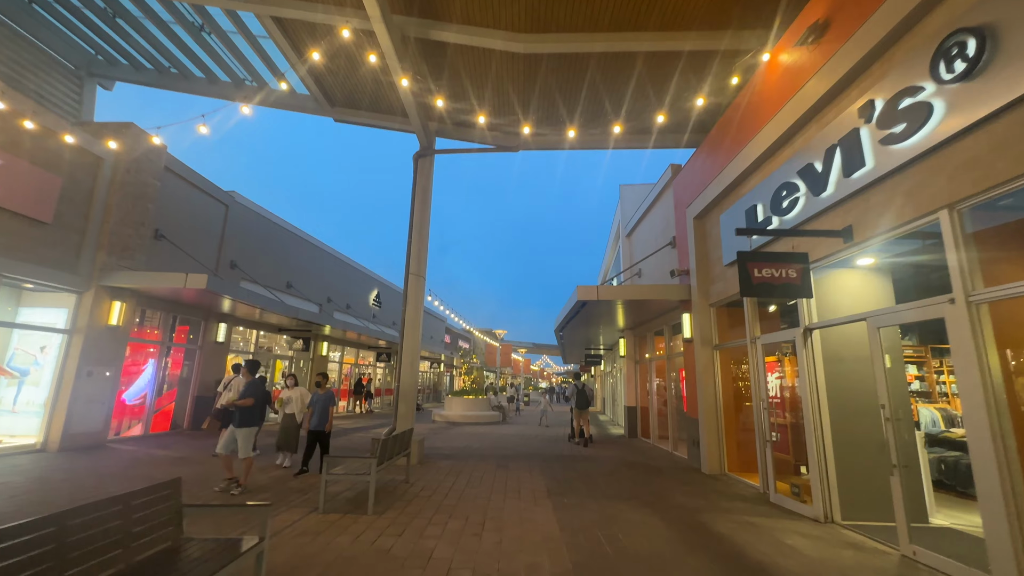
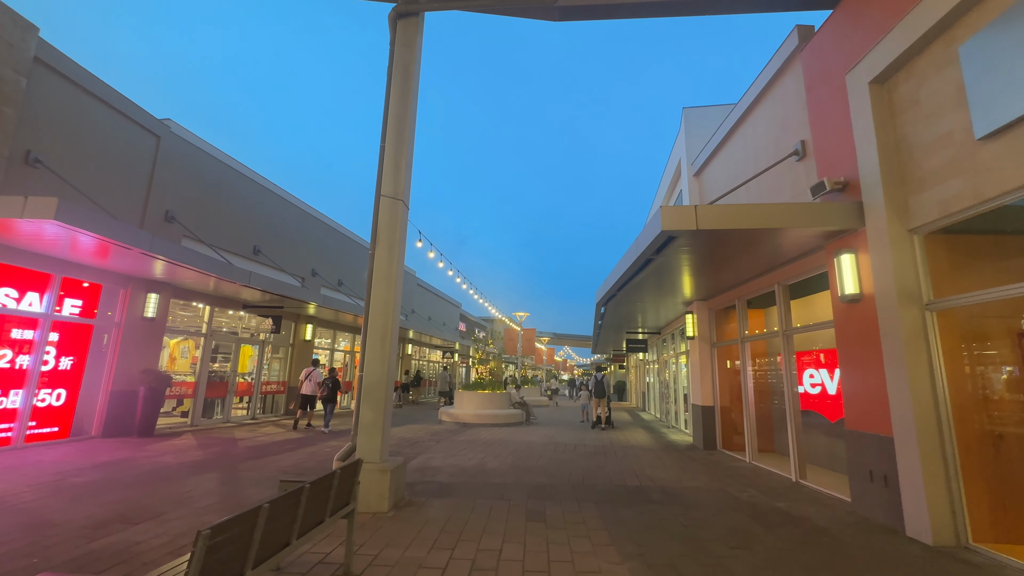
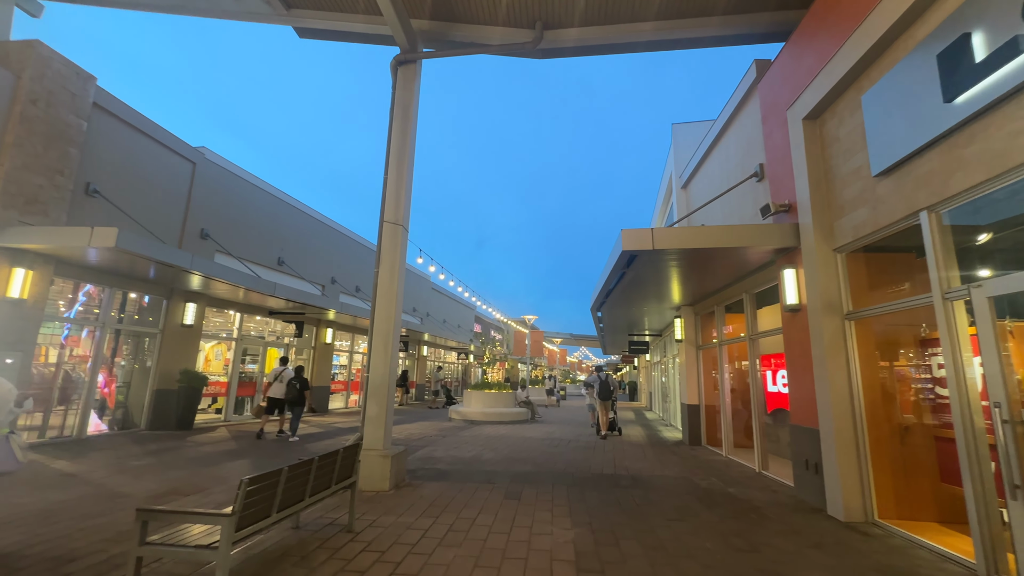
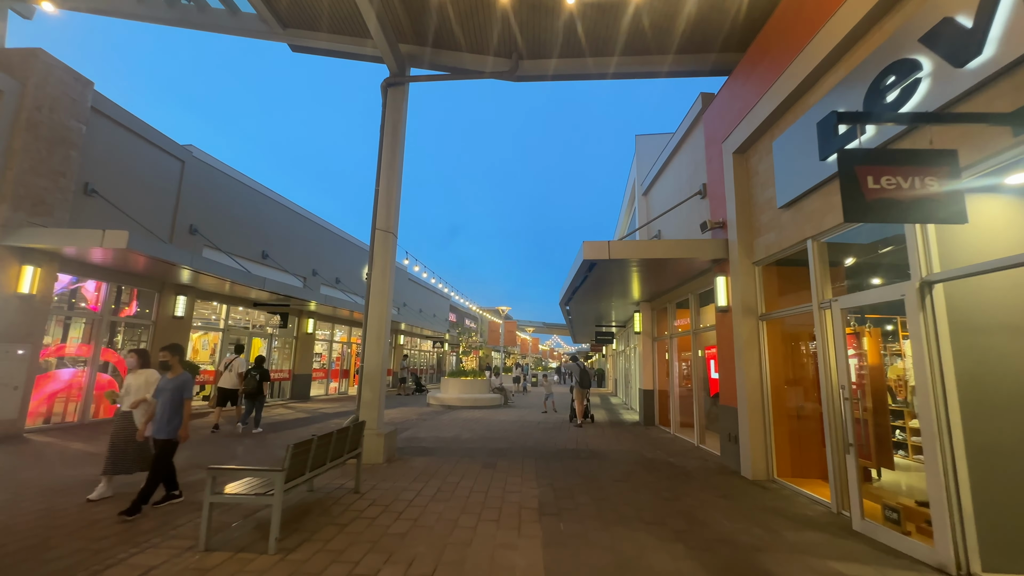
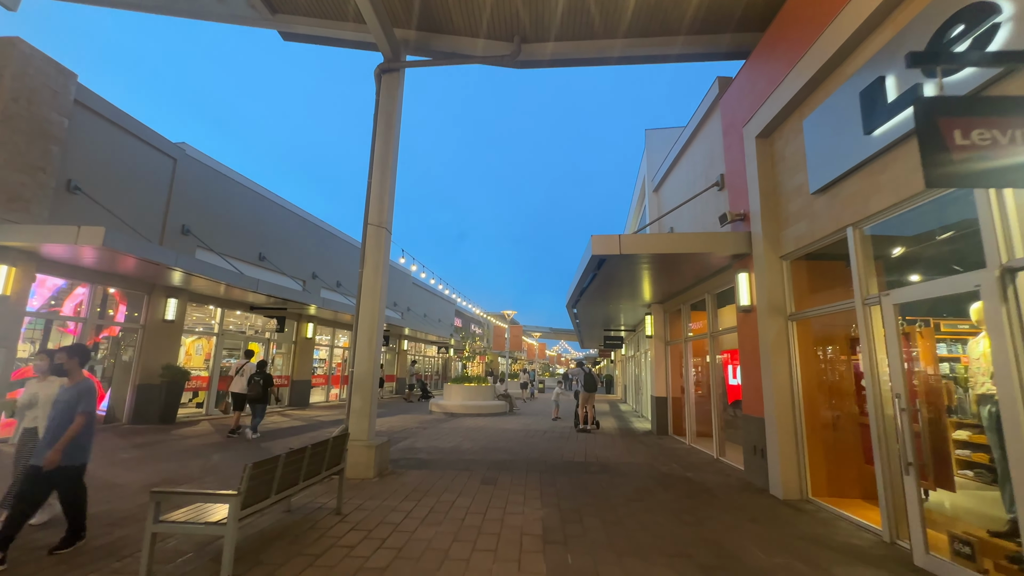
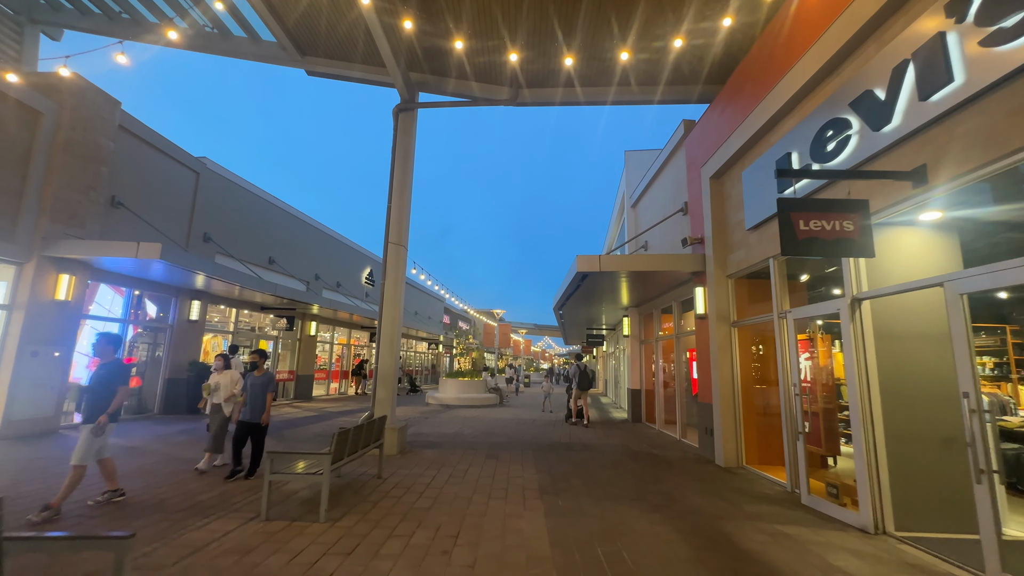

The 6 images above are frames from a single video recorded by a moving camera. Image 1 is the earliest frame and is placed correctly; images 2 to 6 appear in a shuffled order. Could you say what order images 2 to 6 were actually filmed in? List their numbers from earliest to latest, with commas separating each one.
6, 4, 5, 3, 2
